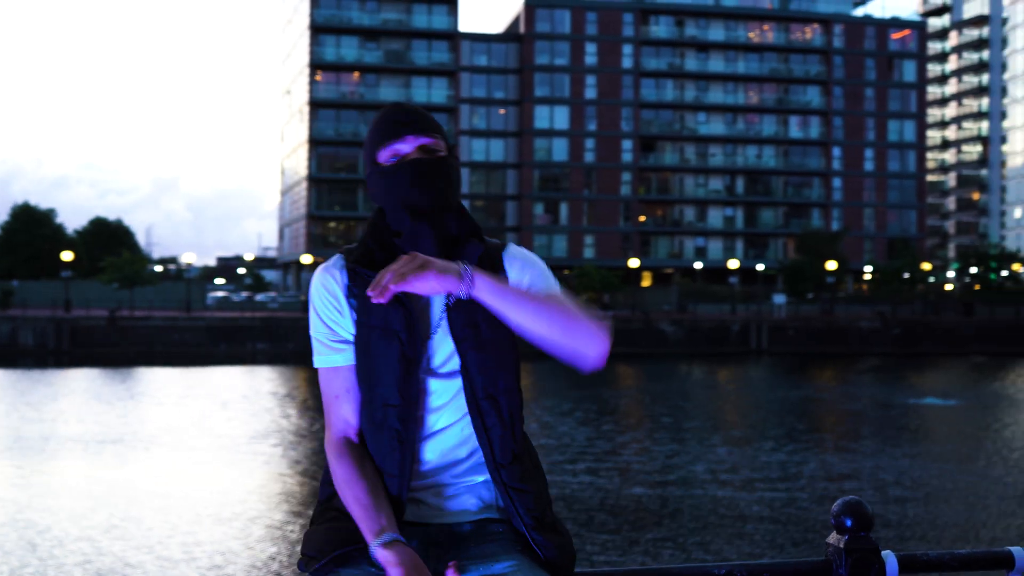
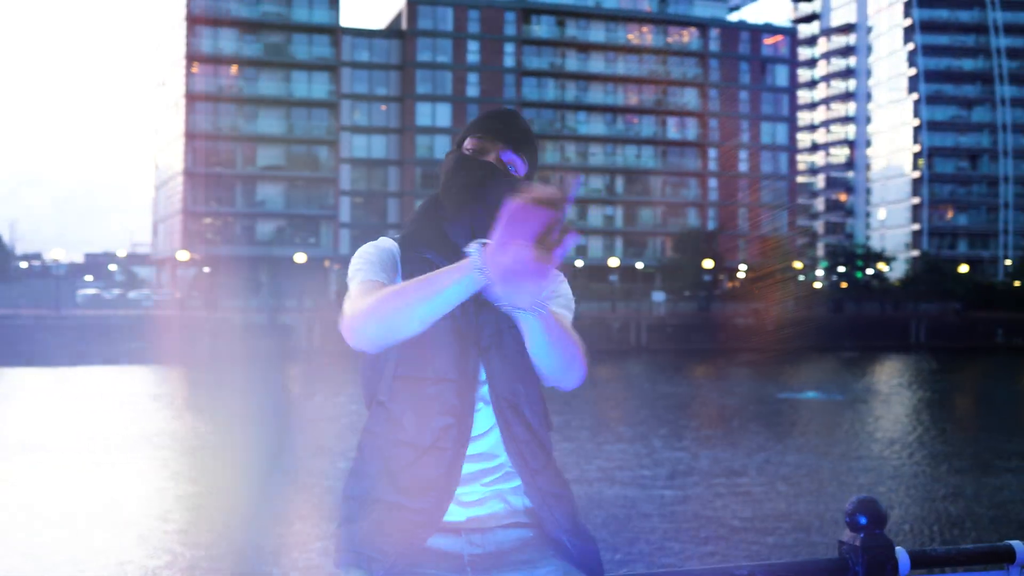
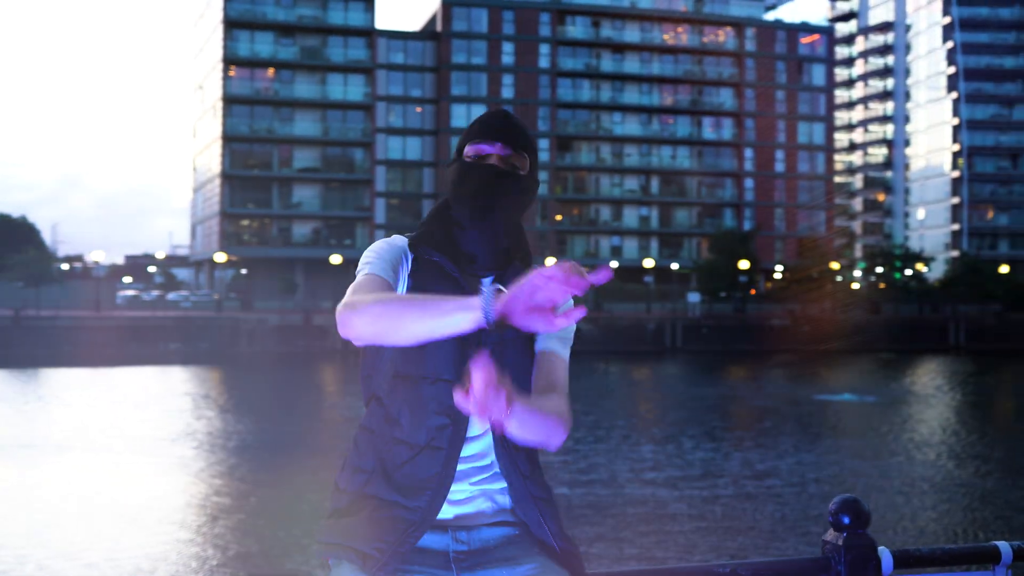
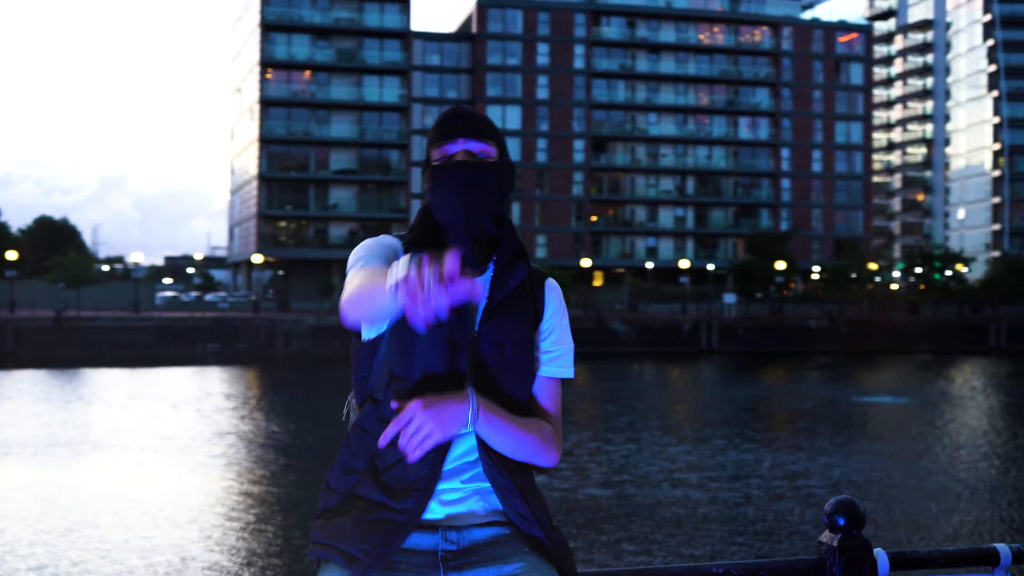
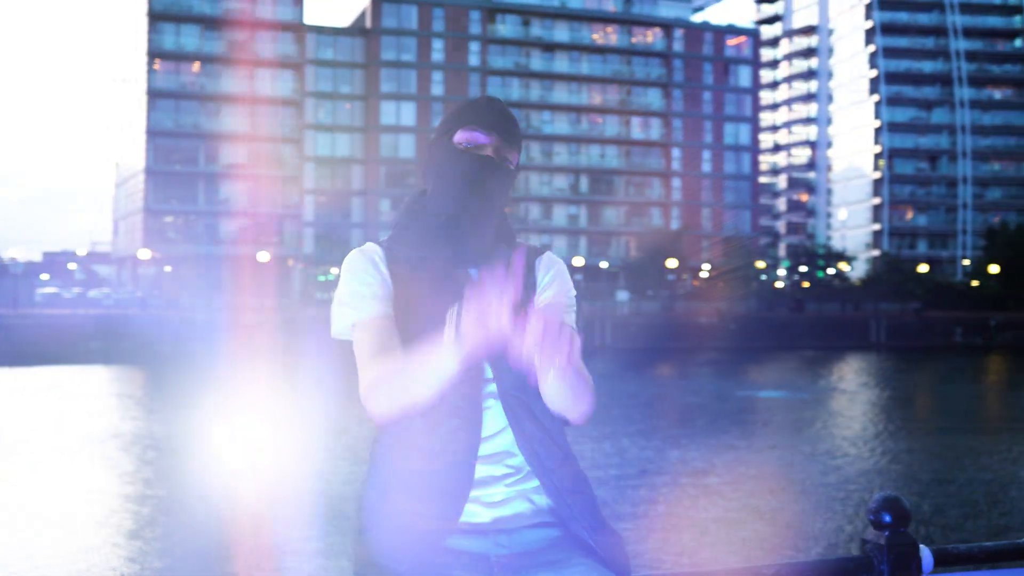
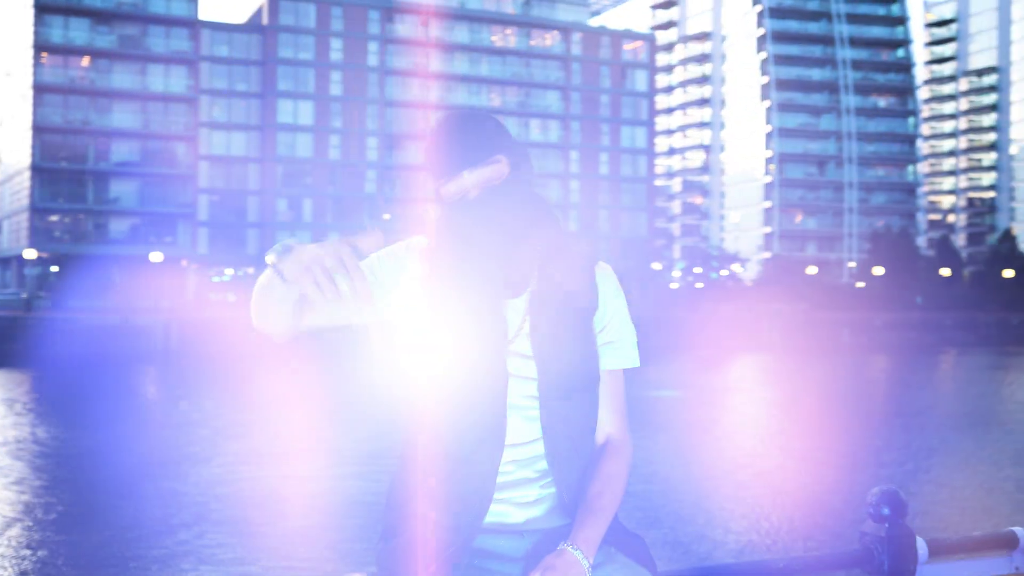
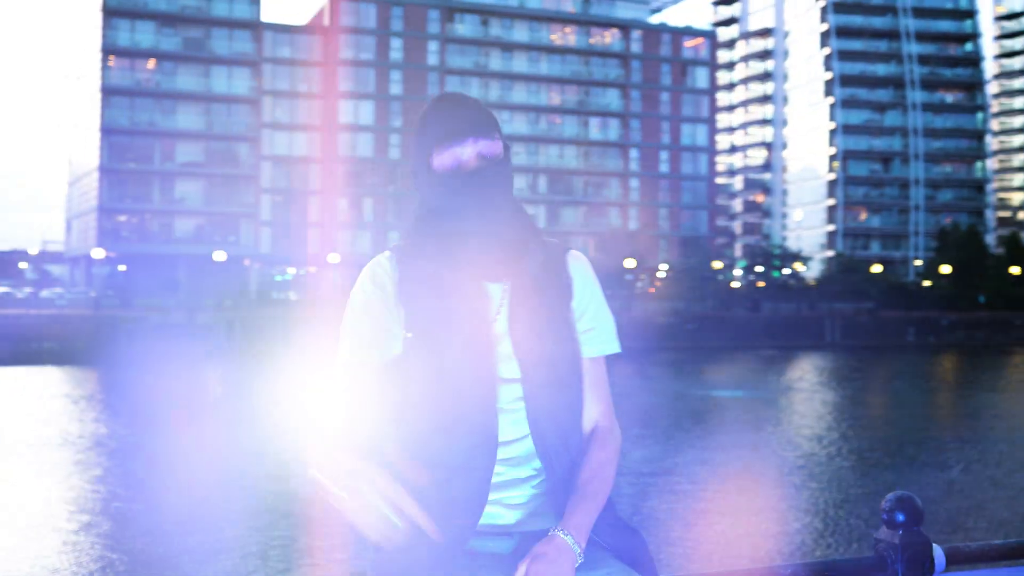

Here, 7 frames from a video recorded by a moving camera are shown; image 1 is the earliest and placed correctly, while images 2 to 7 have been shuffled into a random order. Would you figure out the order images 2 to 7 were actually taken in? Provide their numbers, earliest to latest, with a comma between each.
4, 3, 2, 5, 7, 6
